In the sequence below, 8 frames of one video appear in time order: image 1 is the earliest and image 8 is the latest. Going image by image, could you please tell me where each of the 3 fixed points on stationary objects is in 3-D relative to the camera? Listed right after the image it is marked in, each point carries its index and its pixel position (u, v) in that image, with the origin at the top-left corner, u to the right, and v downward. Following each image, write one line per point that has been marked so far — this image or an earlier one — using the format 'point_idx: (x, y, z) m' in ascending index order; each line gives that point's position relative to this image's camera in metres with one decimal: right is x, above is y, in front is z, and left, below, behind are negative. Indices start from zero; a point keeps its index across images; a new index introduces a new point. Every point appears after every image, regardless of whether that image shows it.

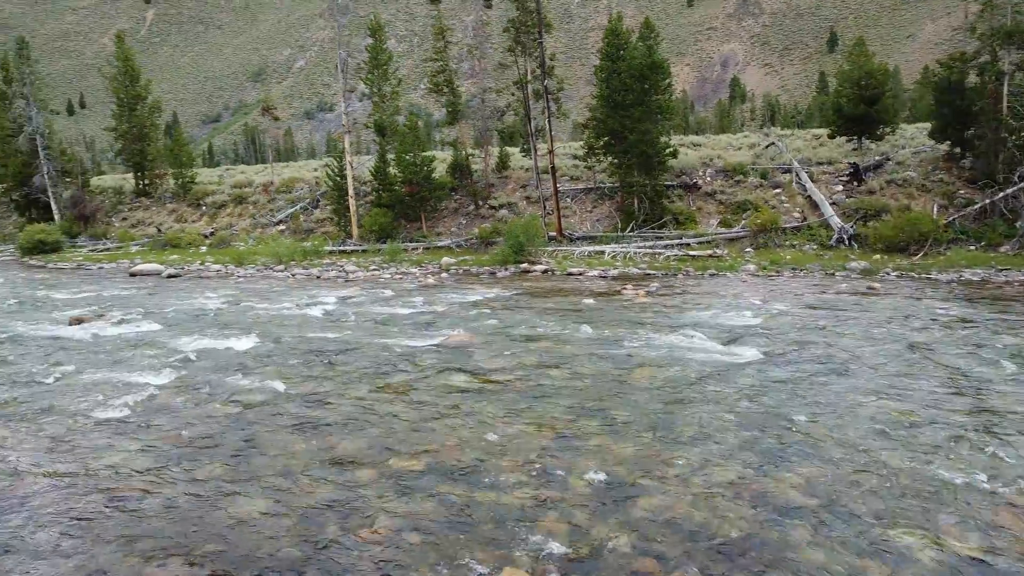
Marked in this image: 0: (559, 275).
0: (+1.0, +0.3, +17.5) m
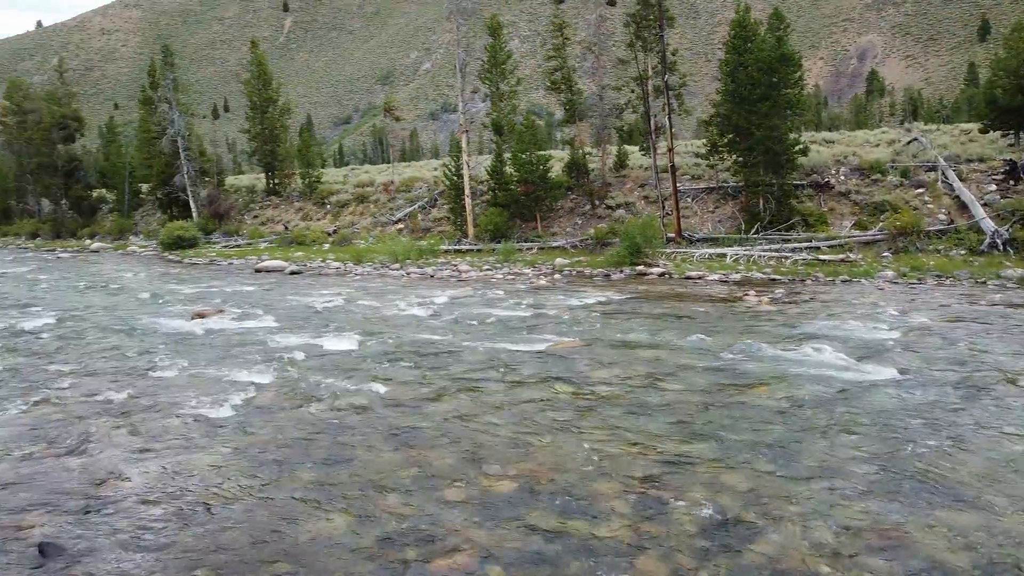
0: (+3.4, +0.2, +16.7) m
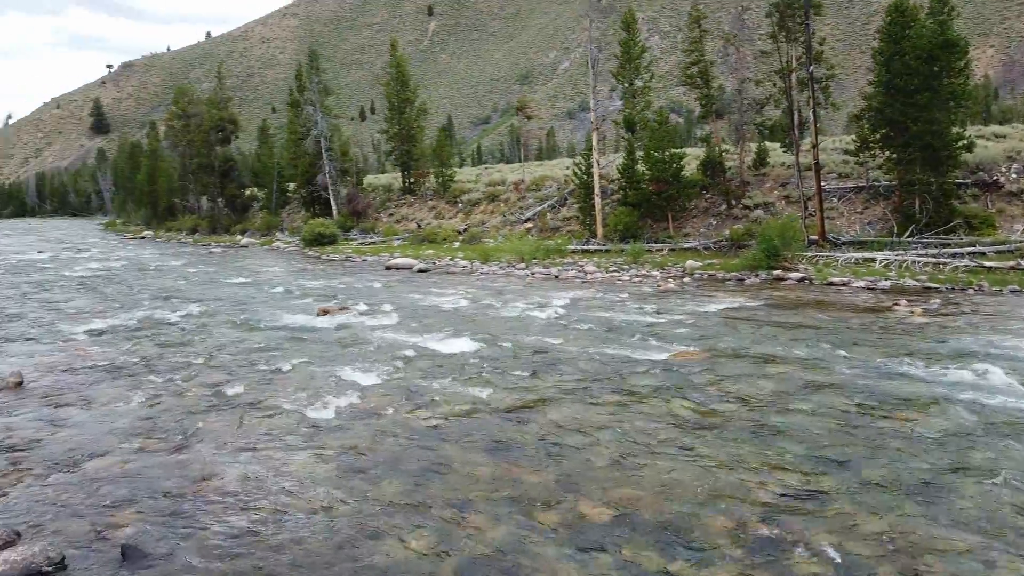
0: (+5.8, +0.1, +15.6) m
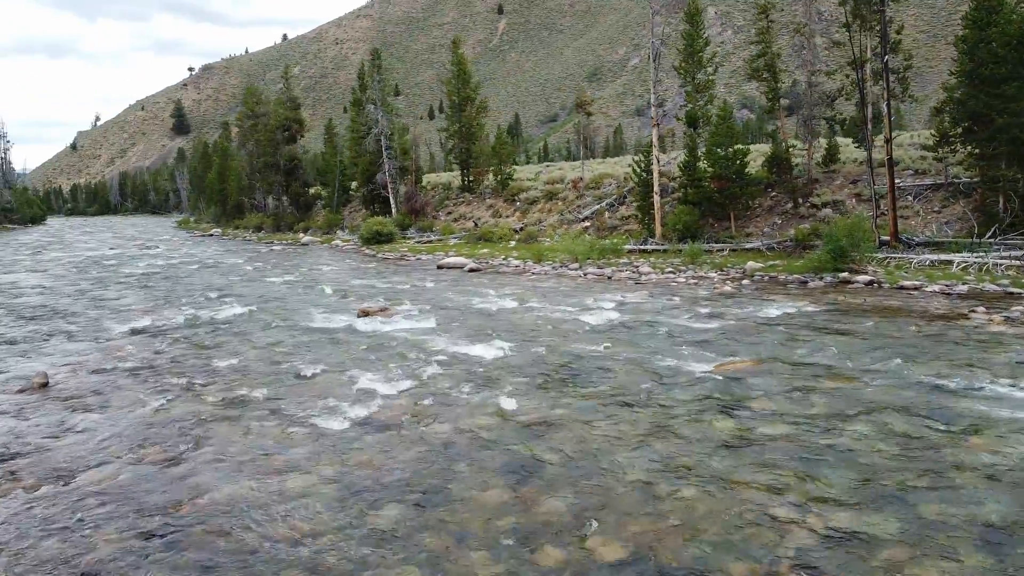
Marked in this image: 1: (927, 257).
0: (+6.7, 0.0, +14.5) m
1: (+8.4, +0.6, +16.5) m
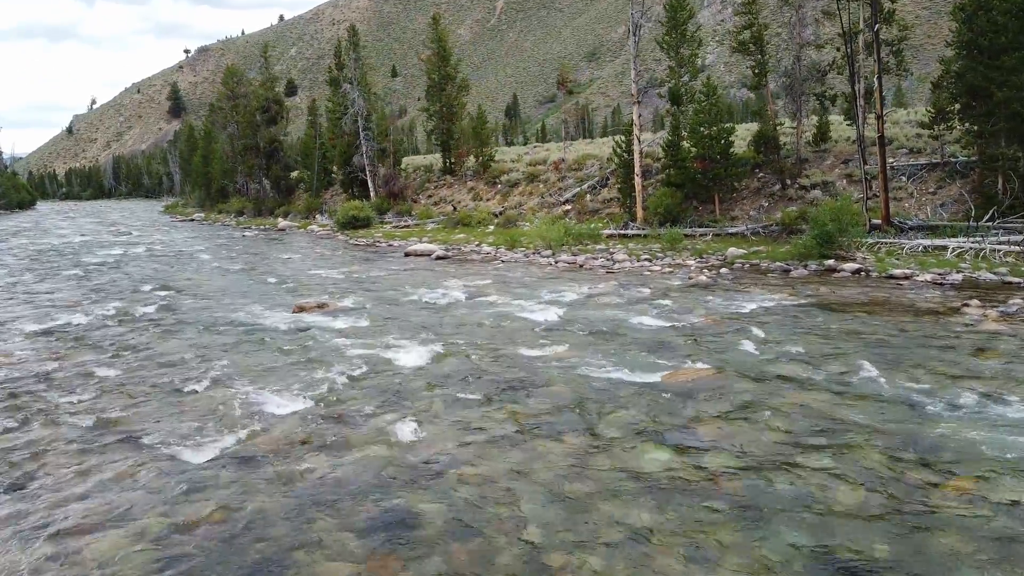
0: (+6.0, +0.2, +13.4) m
1: (+7.7, +0.9, +15.4) m
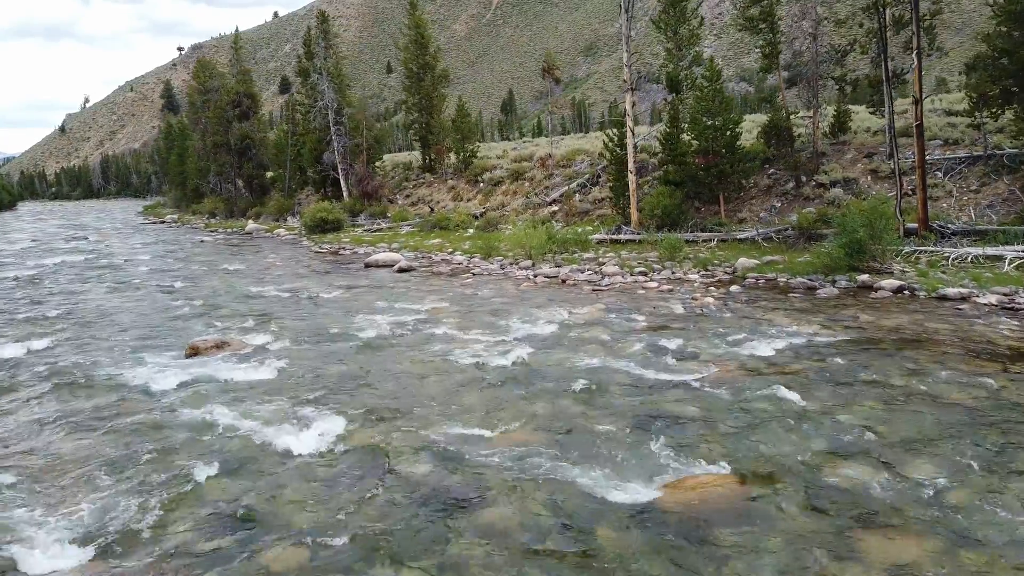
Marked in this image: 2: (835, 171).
0: (+5.5, -0.1, +10.8) m
1: (+7.2, +0.6, +12.8) m
2: (+7.3, +2.6, +18.4) m
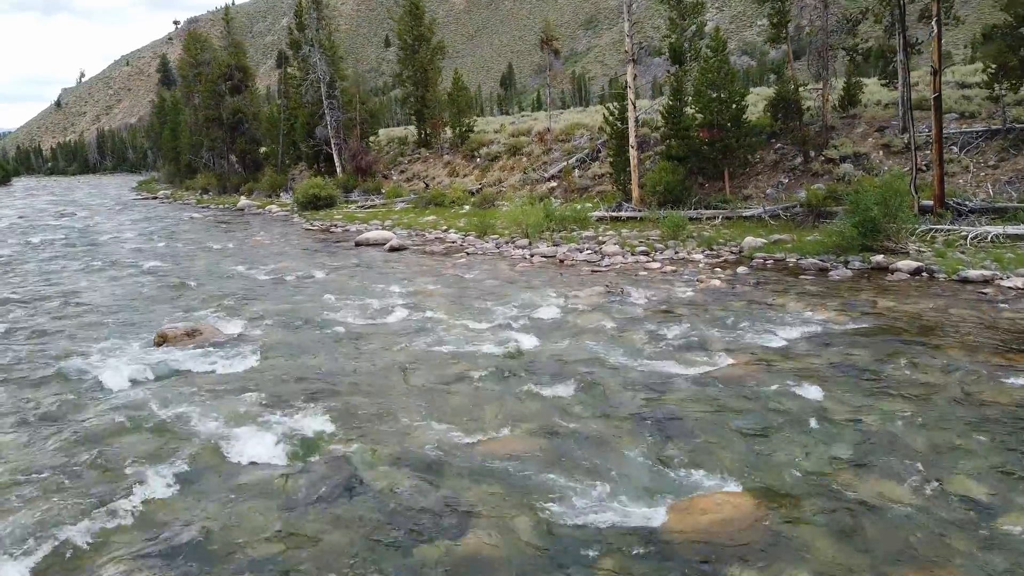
0: (+5.4, +0.1, +10.2) m
1: (+7.1, +0.8, +12.1) m
2: (+7.2, +3.1, +17.7) m
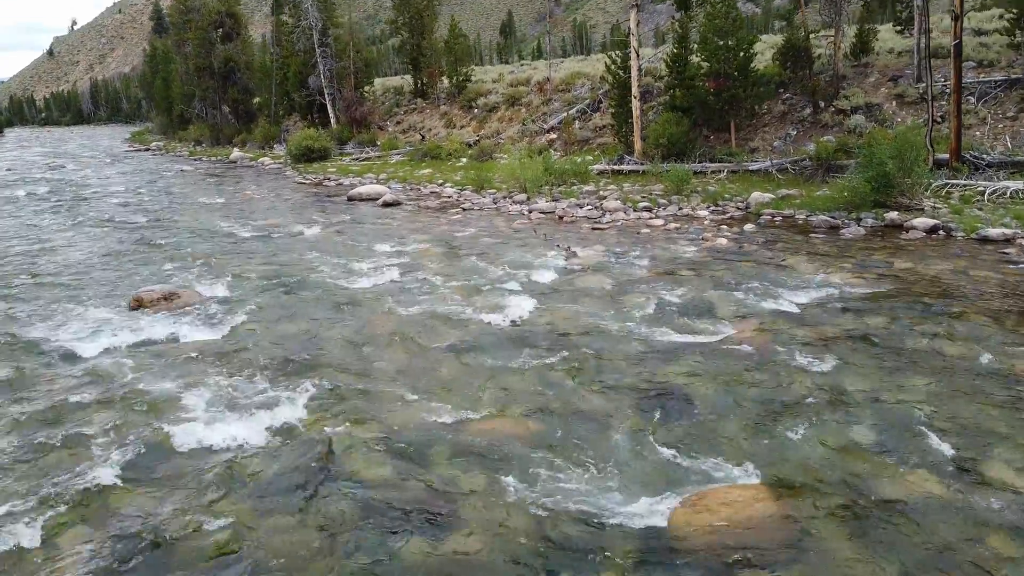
0: (+5.4, +0.6, +9.7) m
1: (+7.1, +1.4, +11.6) m
2: (+7.2, +4.0, +17.0) m
